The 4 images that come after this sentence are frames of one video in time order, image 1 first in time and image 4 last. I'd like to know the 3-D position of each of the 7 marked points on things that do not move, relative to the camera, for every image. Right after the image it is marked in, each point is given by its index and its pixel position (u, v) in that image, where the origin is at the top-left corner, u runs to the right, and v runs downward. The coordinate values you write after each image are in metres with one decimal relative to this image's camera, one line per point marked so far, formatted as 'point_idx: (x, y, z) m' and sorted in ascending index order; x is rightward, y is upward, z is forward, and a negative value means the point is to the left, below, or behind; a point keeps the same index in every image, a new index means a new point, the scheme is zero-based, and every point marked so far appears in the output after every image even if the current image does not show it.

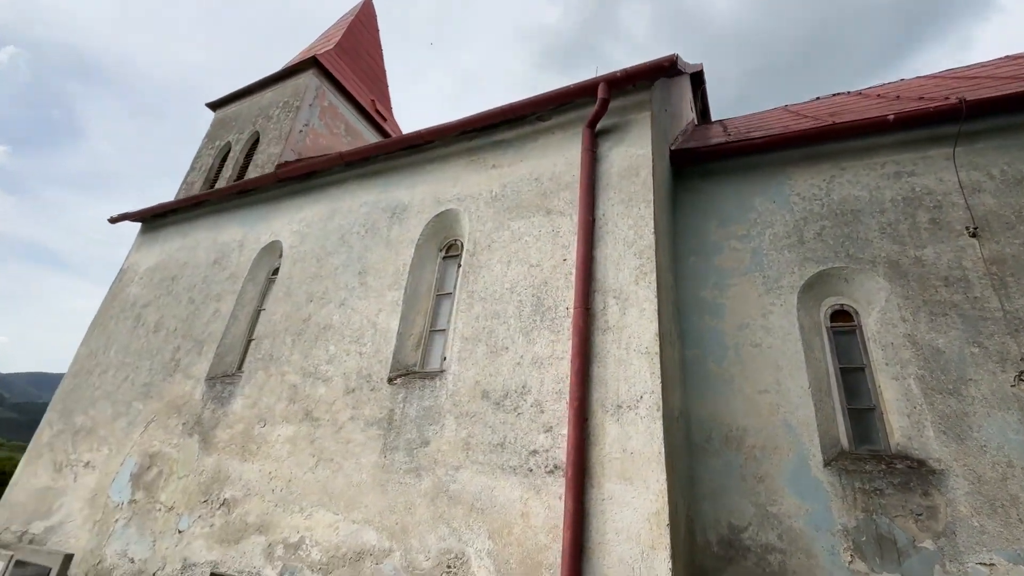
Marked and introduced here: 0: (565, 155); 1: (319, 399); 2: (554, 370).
0: (+0.5, +1.3, +4.7) m
1: (-1.9, -1.1, +4.8) m
2: (+0.3, -0.7, +3.8) m
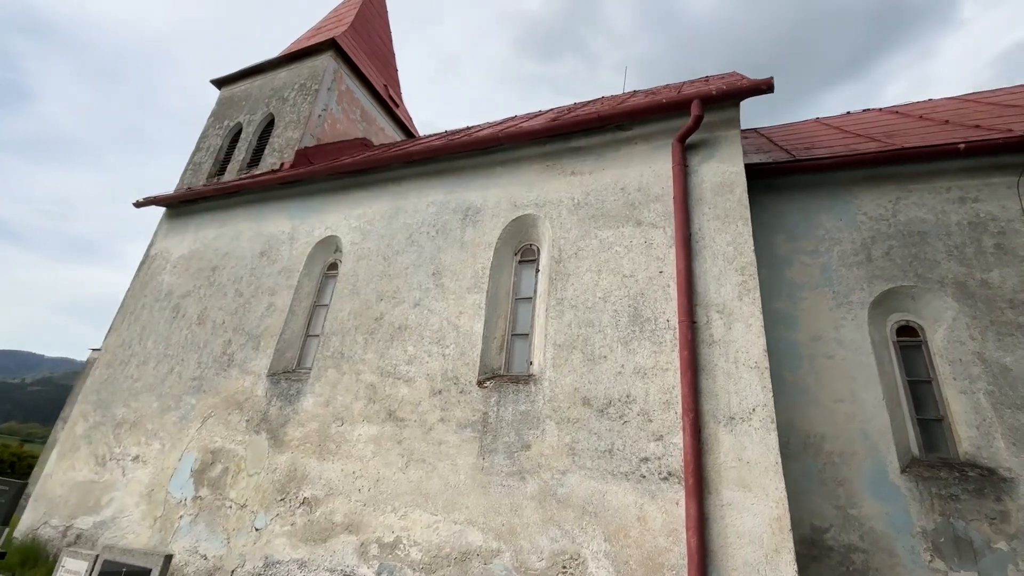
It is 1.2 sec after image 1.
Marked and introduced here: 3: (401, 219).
0: (+1.4, +1.2, +4.8) m
1: (-1.1, -1.1, +4.8) m
2: (+1.2, -0.8, +3.9) m
3: (-1.4, +0.9, +5.9) m
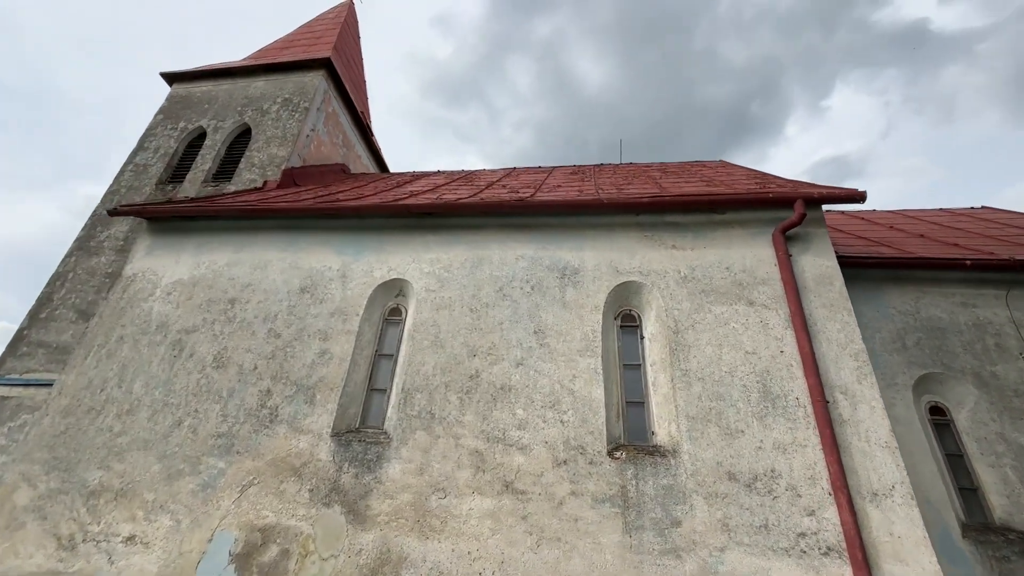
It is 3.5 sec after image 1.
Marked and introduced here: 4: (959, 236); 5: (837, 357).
0: (+2.7, +0.4, +5.3) m
1: (+0.1, -1.7, +4.5) m
2: (+2.6, -1.5, +4.2) m
3: (-0.3, +0.2, +5.7) m
4: (+6.9, +0.8, +7.3) m
5: (+3.2, -0.7, +4.6) m
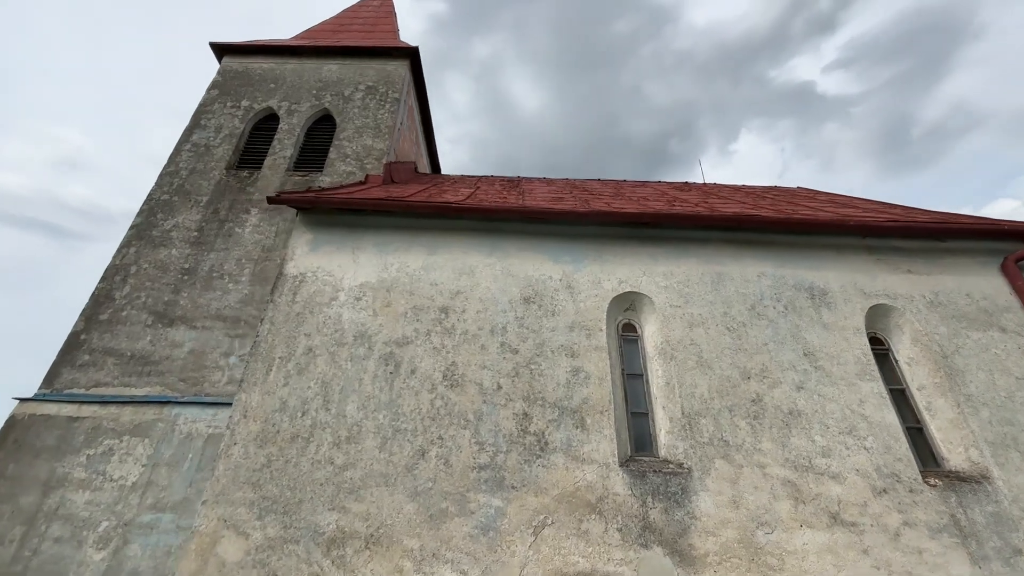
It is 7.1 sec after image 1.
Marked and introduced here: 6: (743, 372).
0: (+5.5, +0.1, +5.5) m
1: (+3.0, -1.9, +4.3) m
2: (+5.5, -1.8, +4.4) m
3: (+2.5, 0.0, +5.4) m
4: (+9.4, +0.3, +8.2) m
5: (+6.0, -1.0, +4.9) m
6: (+2.4, -0.9, +4.9) m
